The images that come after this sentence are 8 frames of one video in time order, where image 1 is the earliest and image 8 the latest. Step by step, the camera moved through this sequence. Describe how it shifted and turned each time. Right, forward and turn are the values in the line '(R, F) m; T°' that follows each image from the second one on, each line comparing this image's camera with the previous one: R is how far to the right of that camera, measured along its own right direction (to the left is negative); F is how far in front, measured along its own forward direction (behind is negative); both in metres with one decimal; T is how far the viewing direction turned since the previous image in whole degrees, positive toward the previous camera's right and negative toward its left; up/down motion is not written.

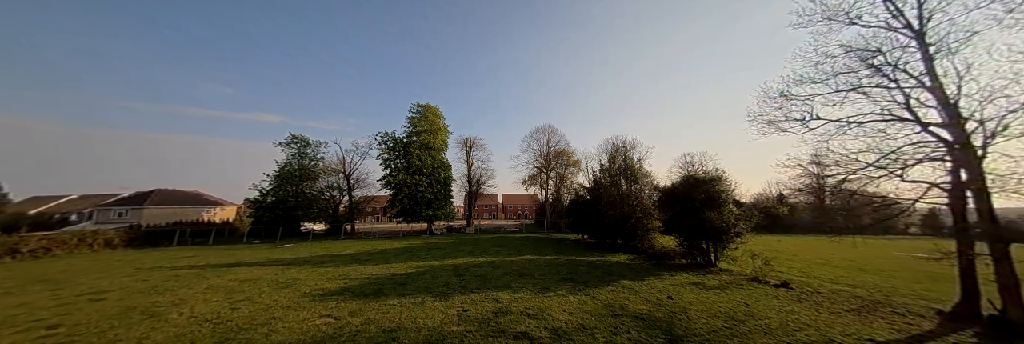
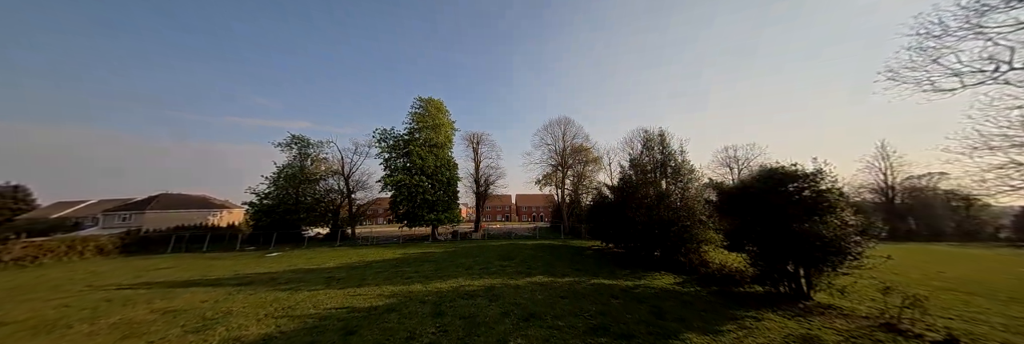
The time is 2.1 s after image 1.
(+0.4, +2.6) m; -4°
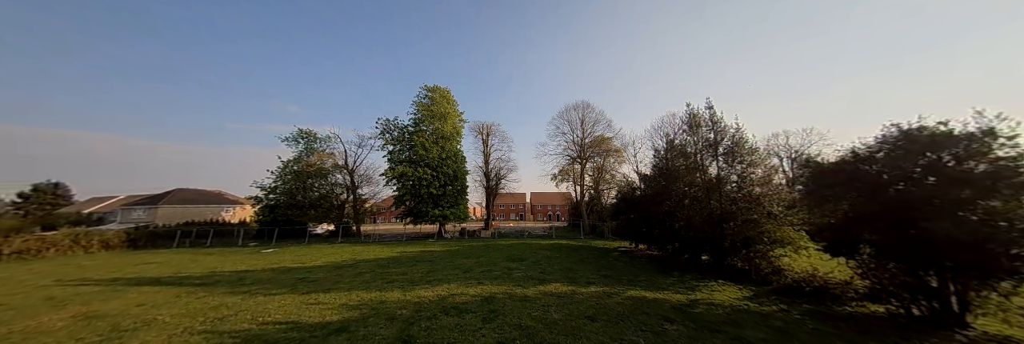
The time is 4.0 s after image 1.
(+0.2, +2.0) m; -3°
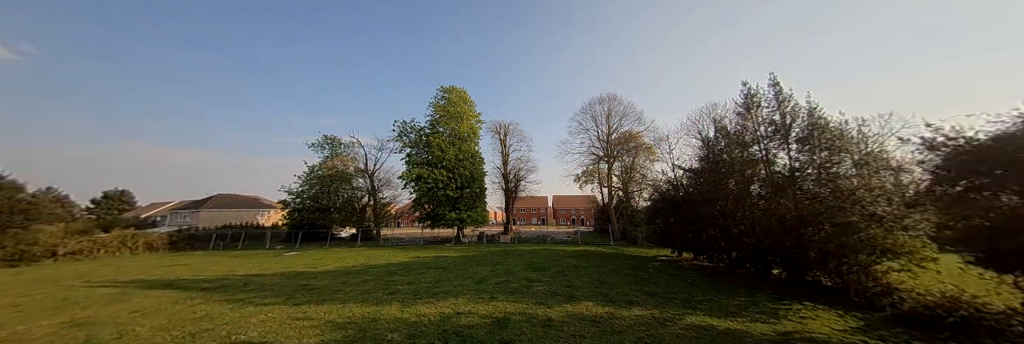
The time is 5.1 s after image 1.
(+0.1, +1.1) m; -5°
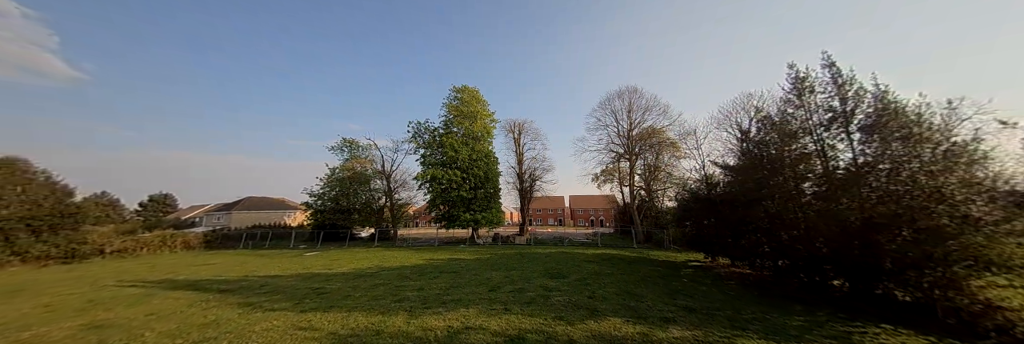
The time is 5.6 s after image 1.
(0.0, +0.5) m; -4°
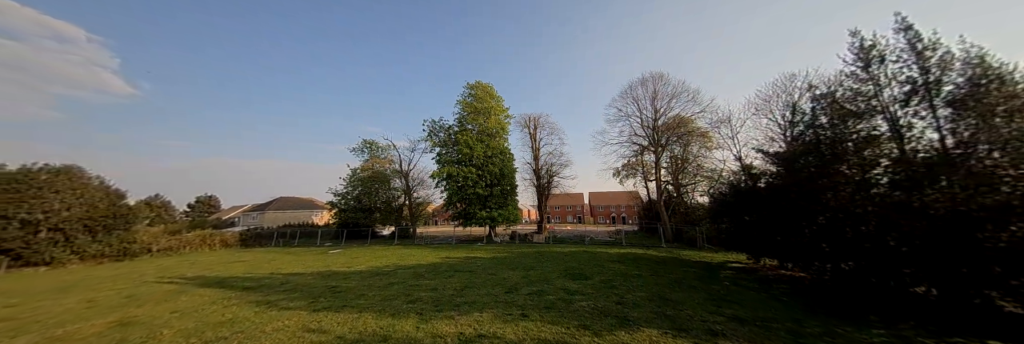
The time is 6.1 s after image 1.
(0.0, +0.5) m; -4°
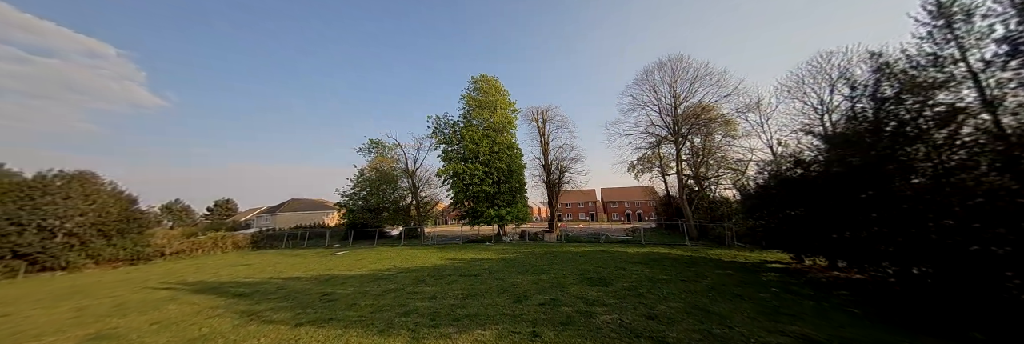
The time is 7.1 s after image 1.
(+0.1, +0.8) m; -2°
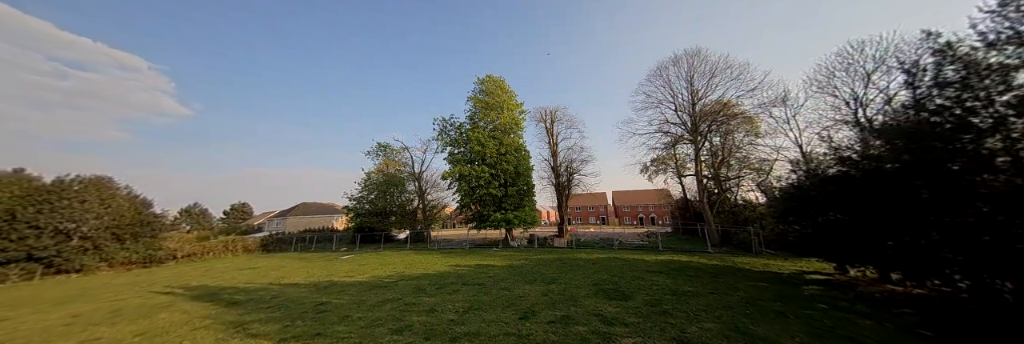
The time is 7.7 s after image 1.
(+0.1, +0.5) m; -2°
